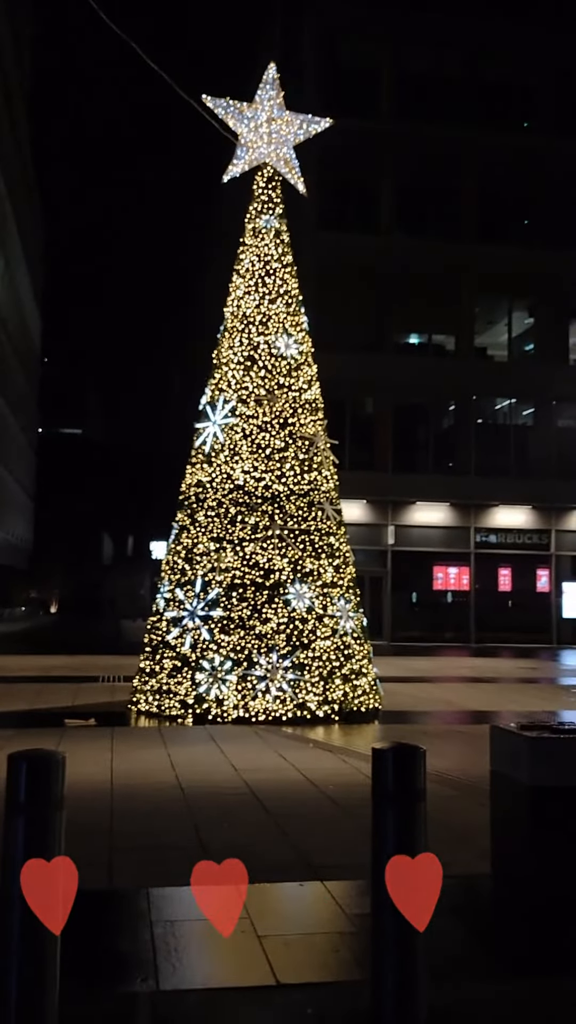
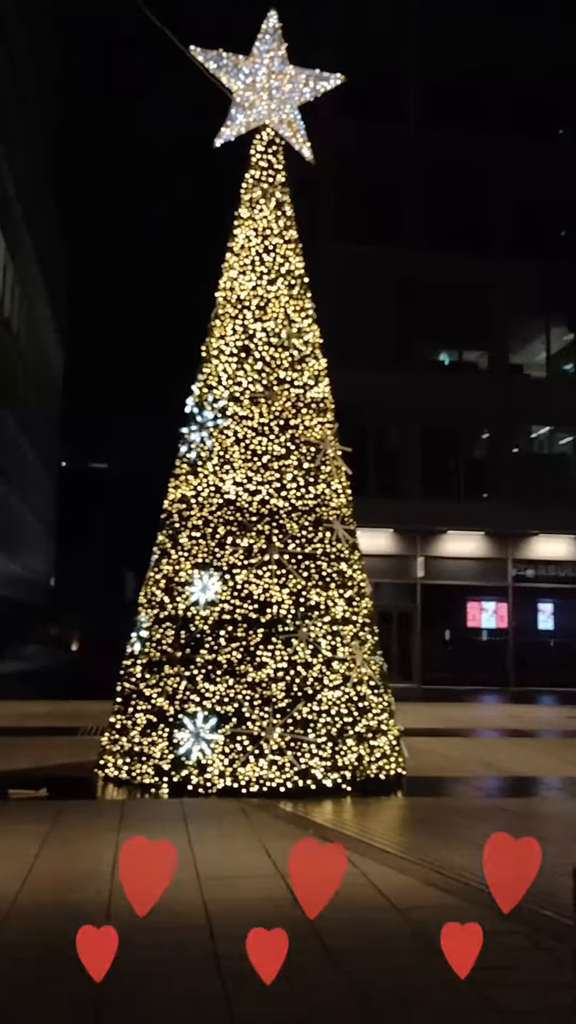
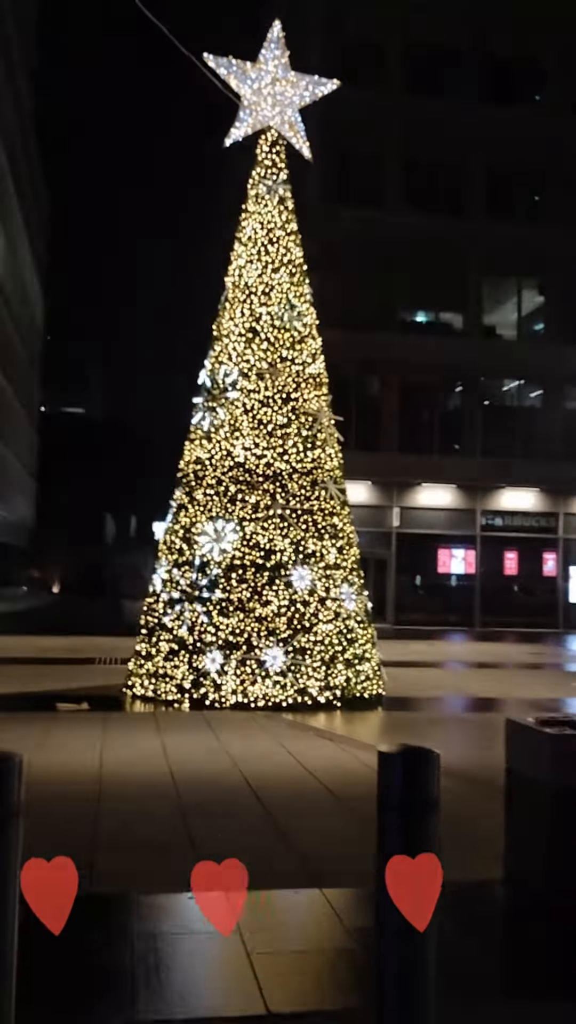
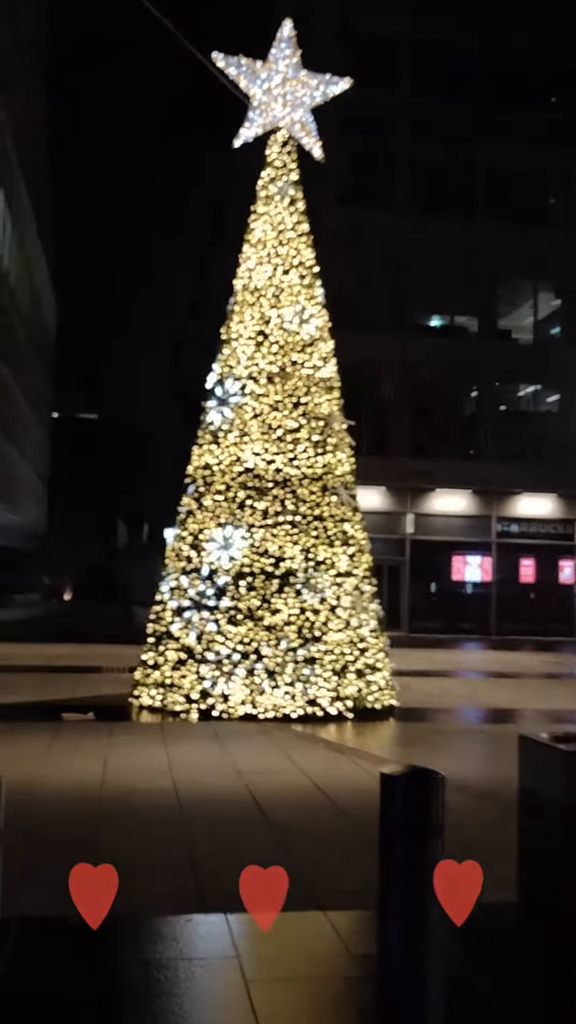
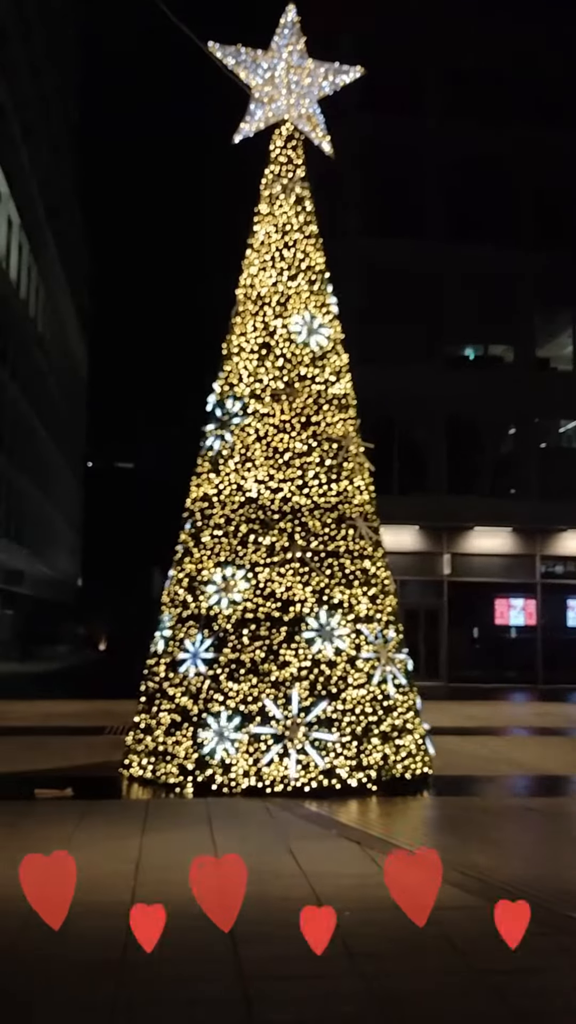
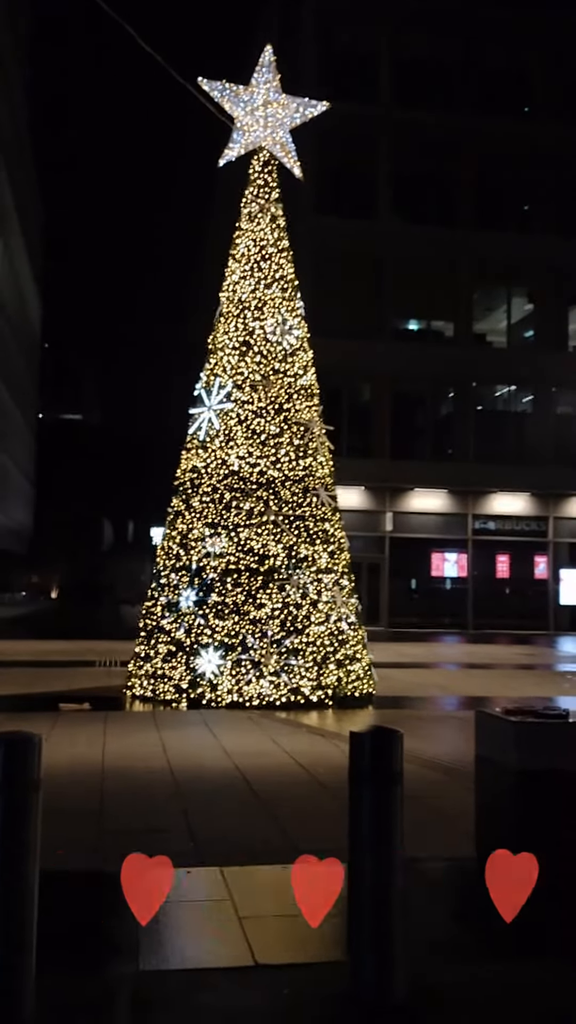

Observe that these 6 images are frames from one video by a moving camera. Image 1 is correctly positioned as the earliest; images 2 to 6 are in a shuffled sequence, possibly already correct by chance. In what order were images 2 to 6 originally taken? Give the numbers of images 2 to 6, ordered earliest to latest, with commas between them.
6, 3, 4, 2, 5
